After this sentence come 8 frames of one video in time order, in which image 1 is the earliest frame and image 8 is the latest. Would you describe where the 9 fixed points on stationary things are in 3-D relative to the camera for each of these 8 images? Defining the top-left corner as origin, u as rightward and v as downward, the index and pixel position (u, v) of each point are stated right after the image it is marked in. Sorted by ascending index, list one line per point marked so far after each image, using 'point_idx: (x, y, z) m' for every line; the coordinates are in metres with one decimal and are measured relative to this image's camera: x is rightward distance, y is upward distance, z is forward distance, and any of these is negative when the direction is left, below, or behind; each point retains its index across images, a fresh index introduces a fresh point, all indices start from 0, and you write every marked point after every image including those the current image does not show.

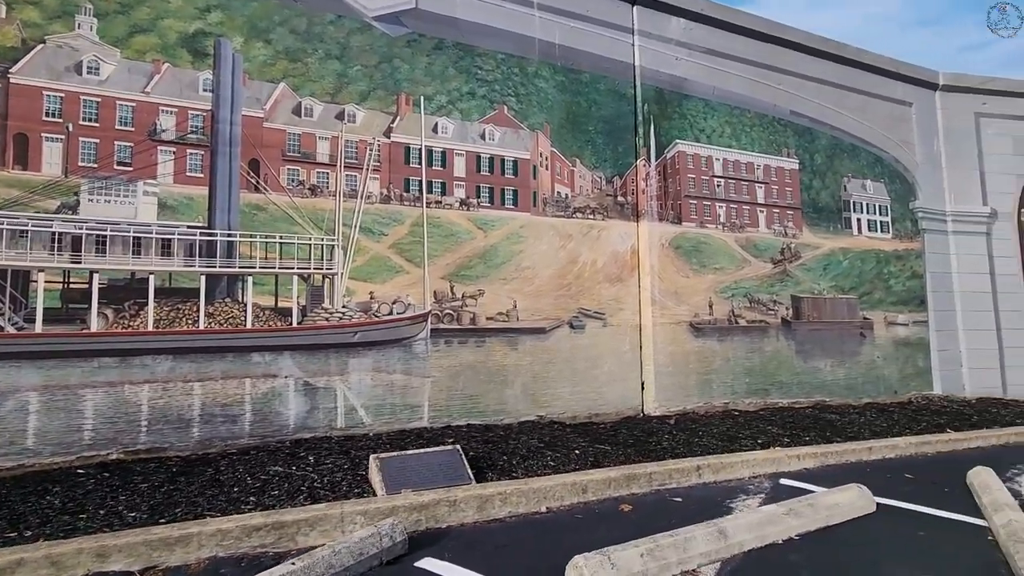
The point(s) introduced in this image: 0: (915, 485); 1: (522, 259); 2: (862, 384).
0: (+4.0, -2.0, +5.2) m
1: (+0.1, +0.4, +6.9) m
2: (+6.1, -1.7, +9.2) m
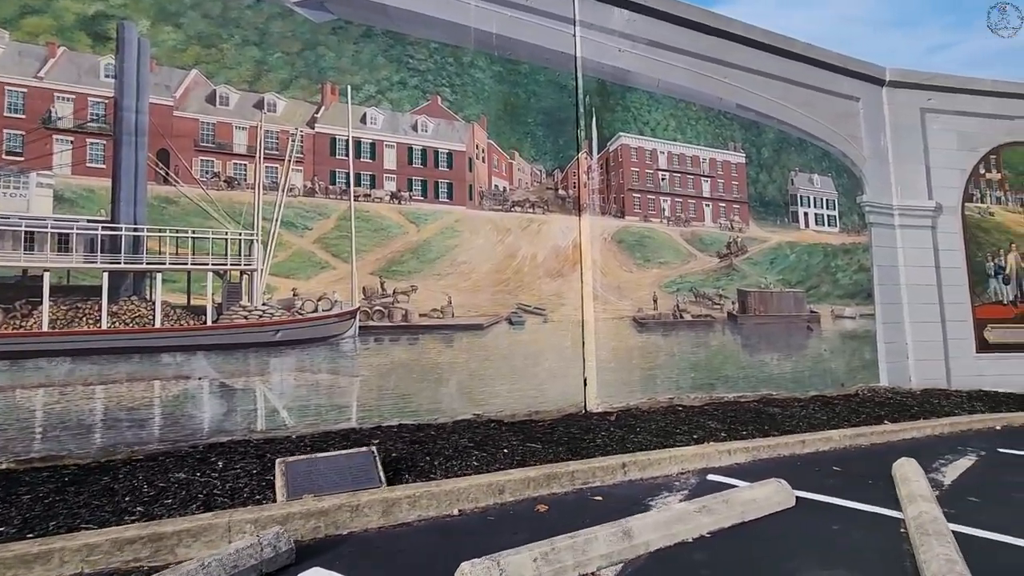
0: (+3.2, -1.9, +5.2) m
1: (-0.7, +0.4, +6.7) m
2: (+5.2, -1.6, +9.2) m
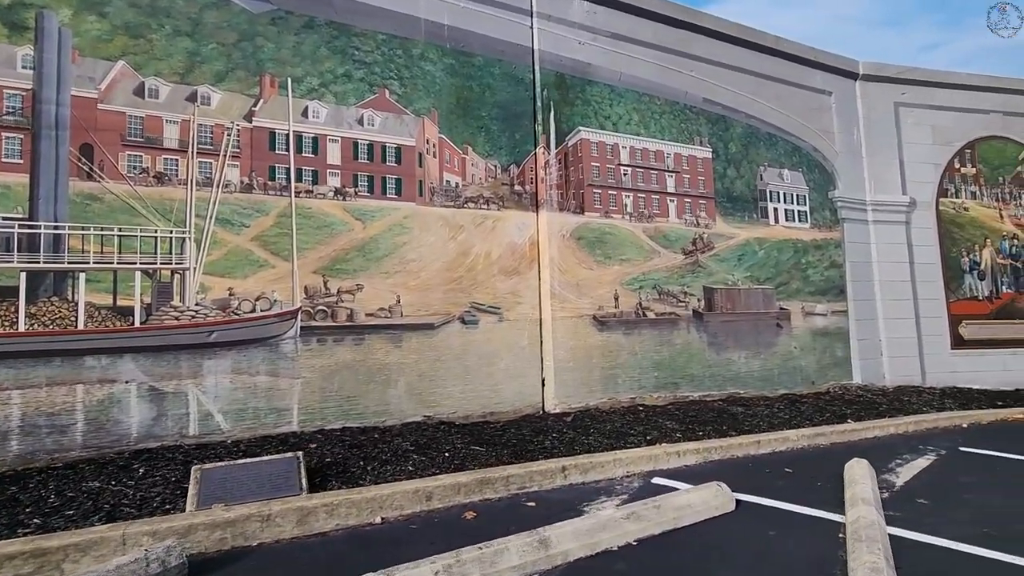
0: (+2.7, -1.9, +5.1) m
1: (-1.3, +0.4, +6.5) m
2: (+4.6, -1.5, +9.1) m
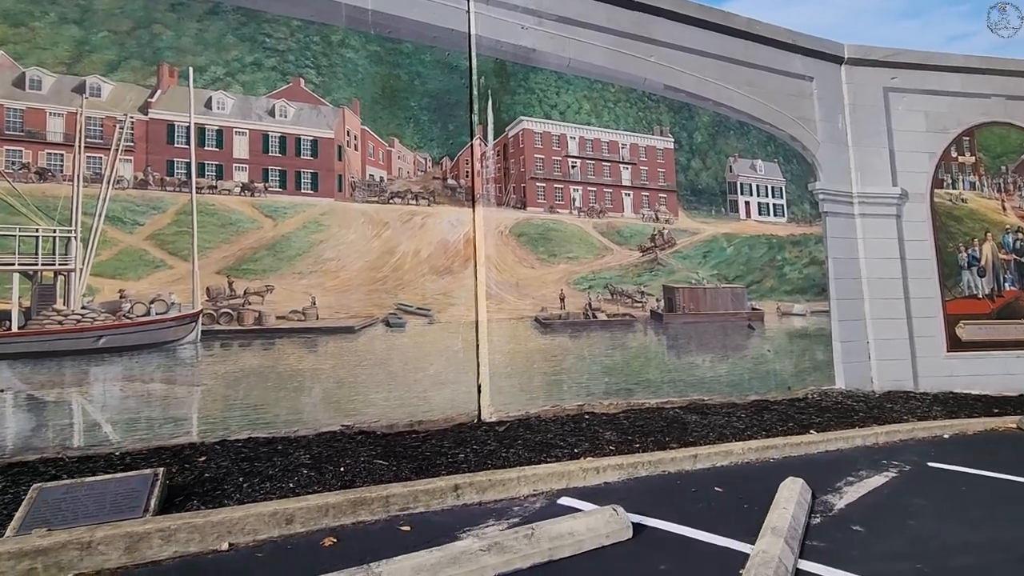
0: (+1.7, -1.8, +4.5) m
1: (-2.2, +0.4, +6.1) m
2: (+3.8, -1.5, +8.5) m
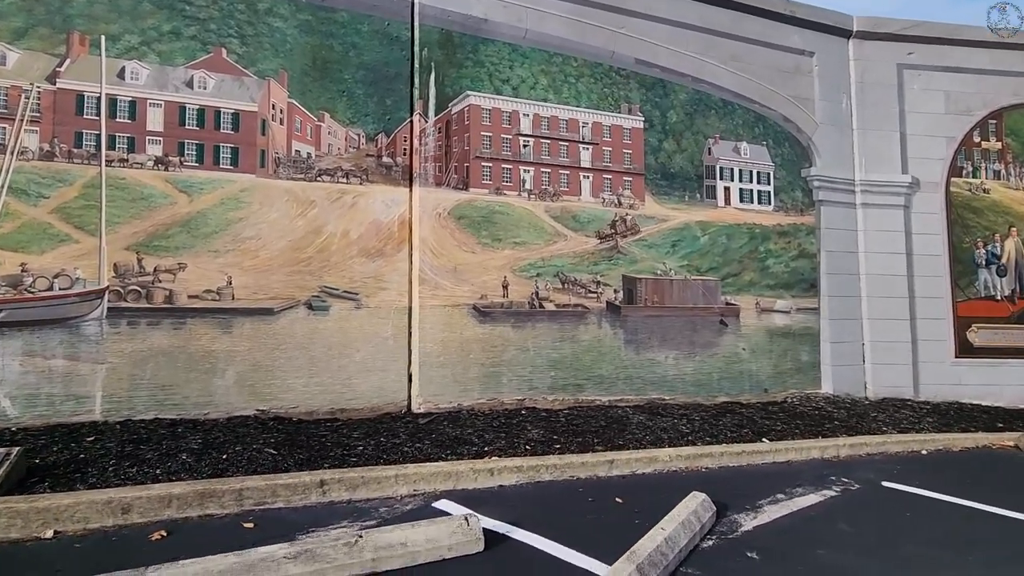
0: (+0.7, -1.8, +4.1) m
1: (-3.0, +0.7, +5.9) m
2: (+3.1, -1.4, +7.9) m
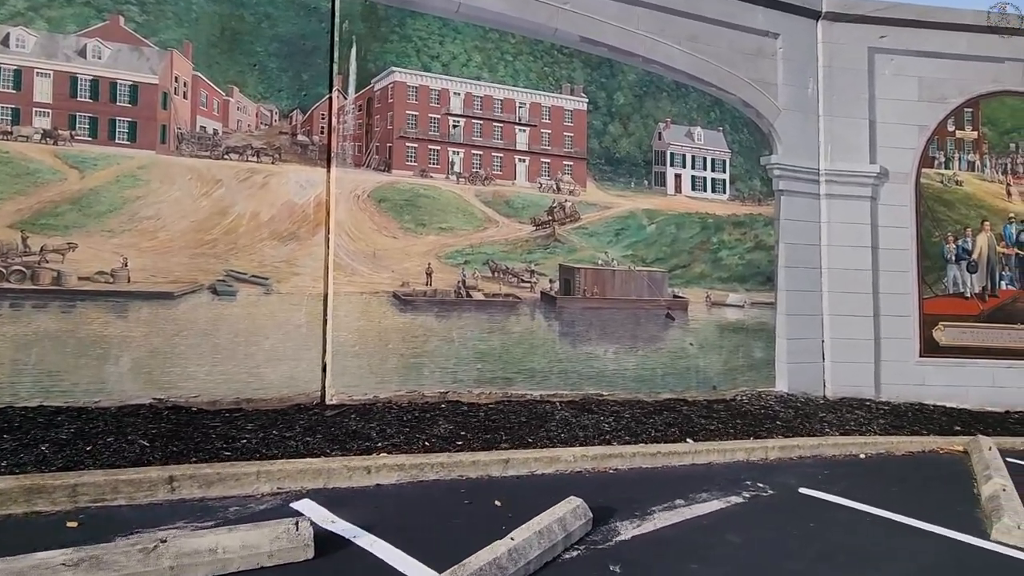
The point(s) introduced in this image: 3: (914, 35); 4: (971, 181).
0: (-0.3, -1.7, +3.8) m
1: (-3.9, +0.9, +5.6) m
2: (+2.1, -1.3, +7.5) m
3: (+6.9, +4.4, +9.1) m
4: (+7.9, +1.8, +9.1) m
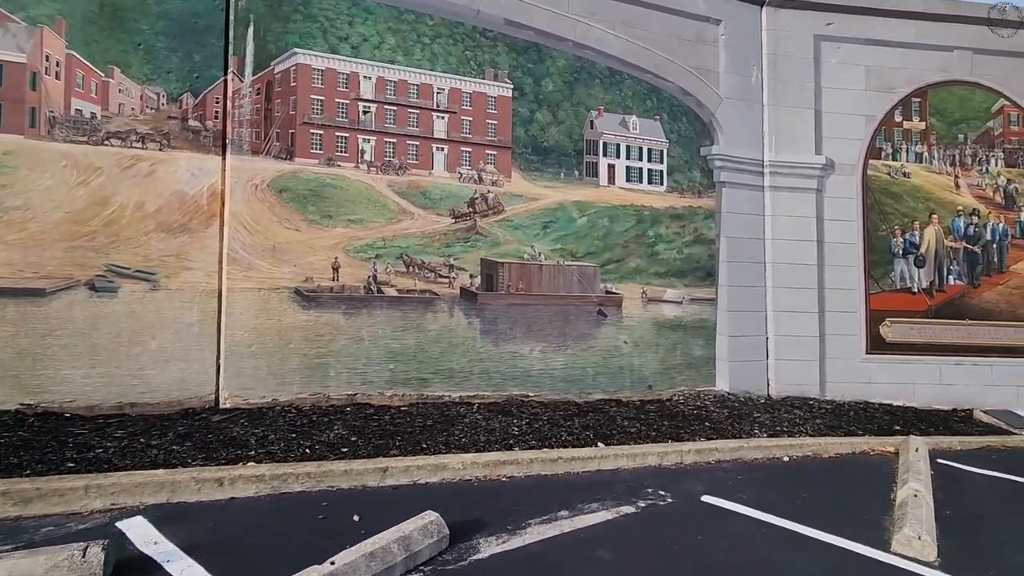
0: (-1.2, -1.6, +3.4) m
1: (-5.0, +0.9, +5.2) m
2: (+1.1, -1.2, +7.2) m
3: (+5.9, +4.4, +8.8) m
4: (+6.9, +1.9, +8.8) m
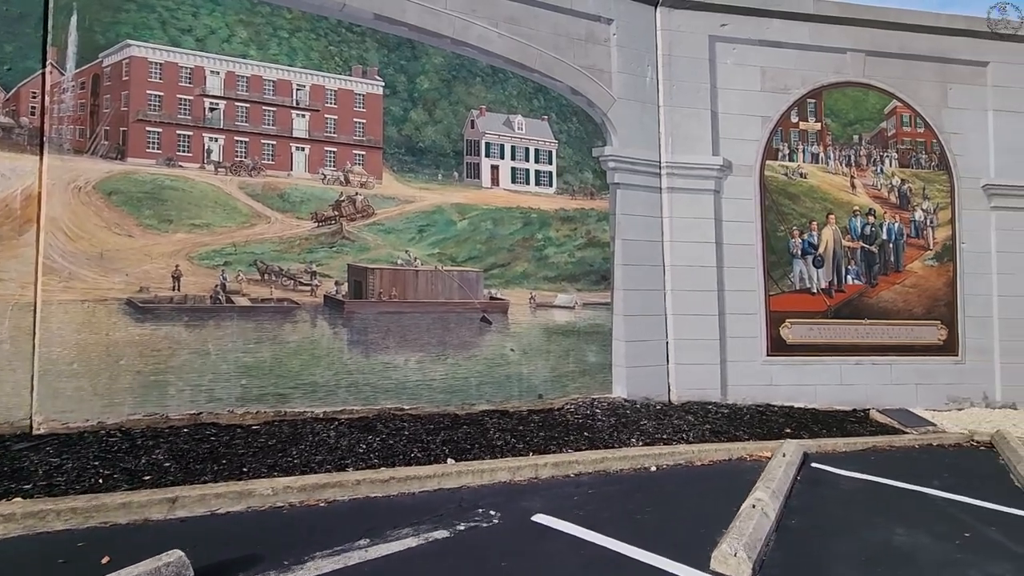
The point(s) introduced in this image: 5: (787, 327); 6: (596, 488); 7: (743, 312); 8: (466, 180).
0: (-2.6, -1.7, +2.9) m
1: (-6.5, +0.7, +4.5) m
2: (-0.5, -1.3, +6.9) m
3: (+4.1, +4.4, +8.8) m
4: (+5.1, +1.9, +8.9) m
5: (+4.5, -0.6, +8.5) m
6: (+0.8, -1.8, +4.8) m
7: (+3.7, -0.4, +8.4) m
8: (-0.6, +1.4, +7.1) m
